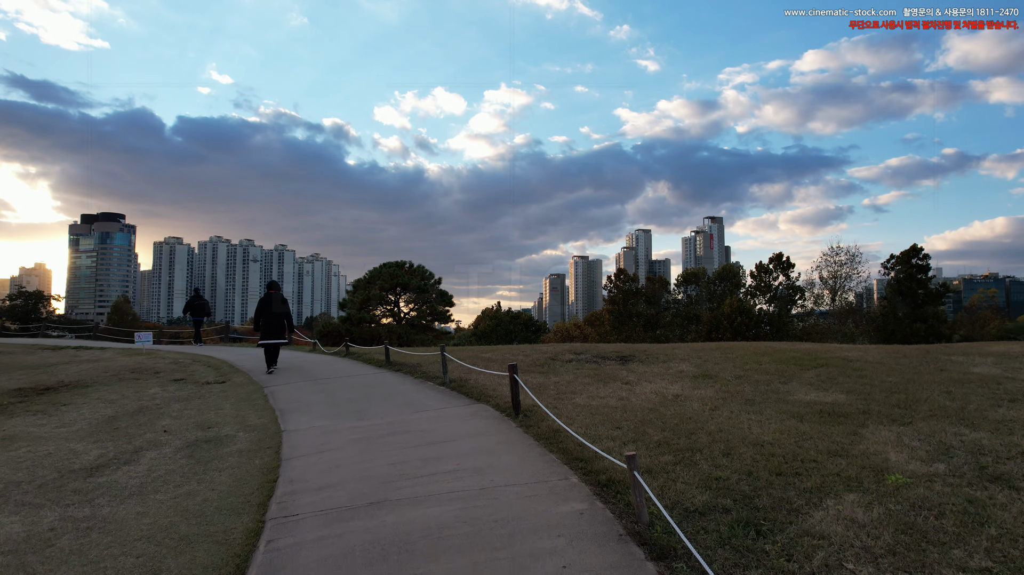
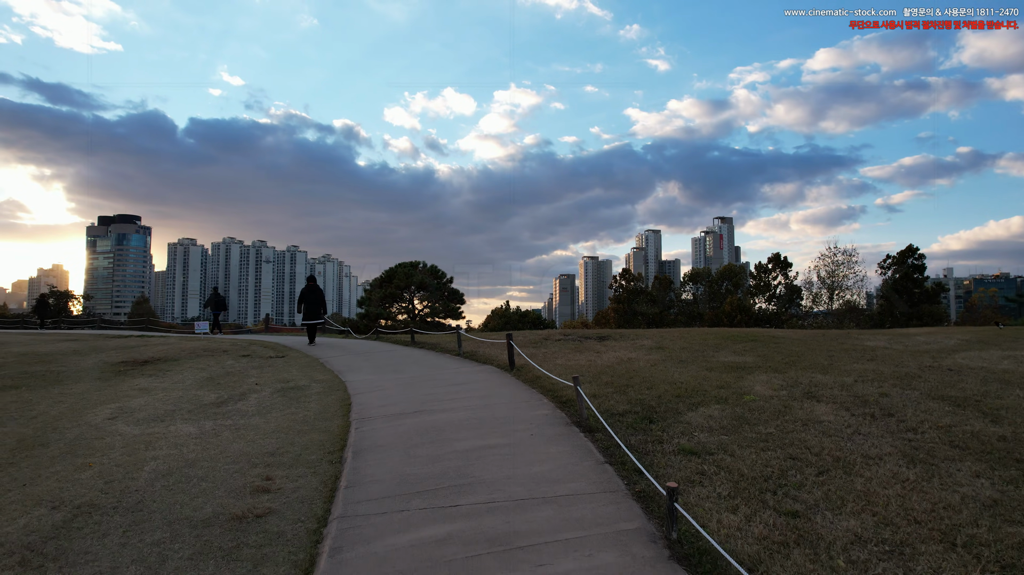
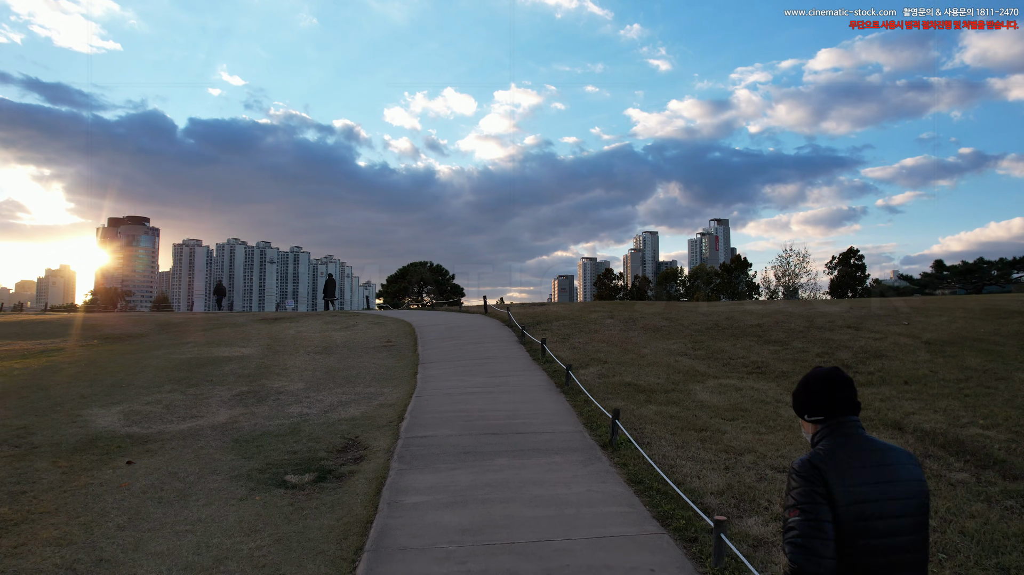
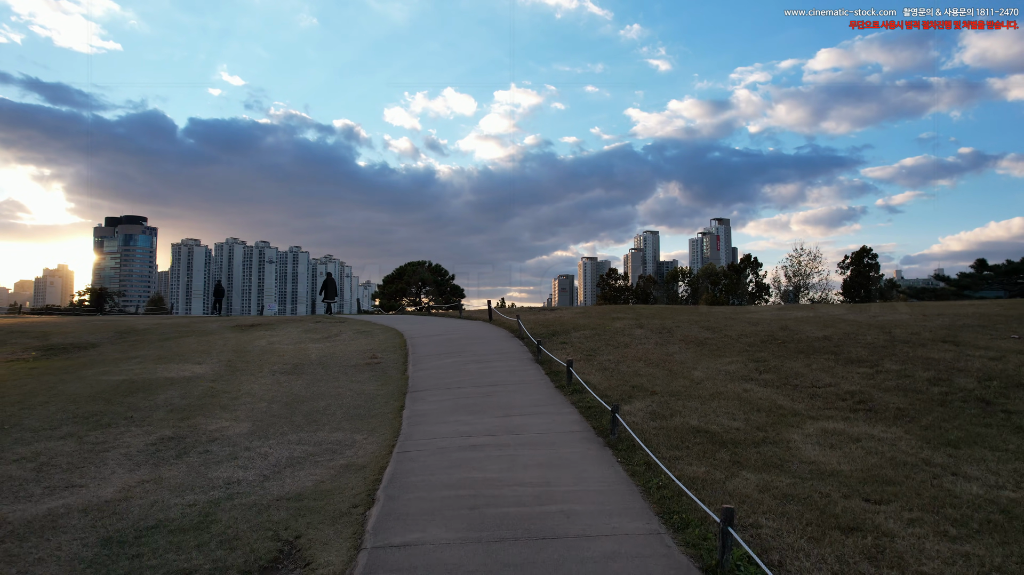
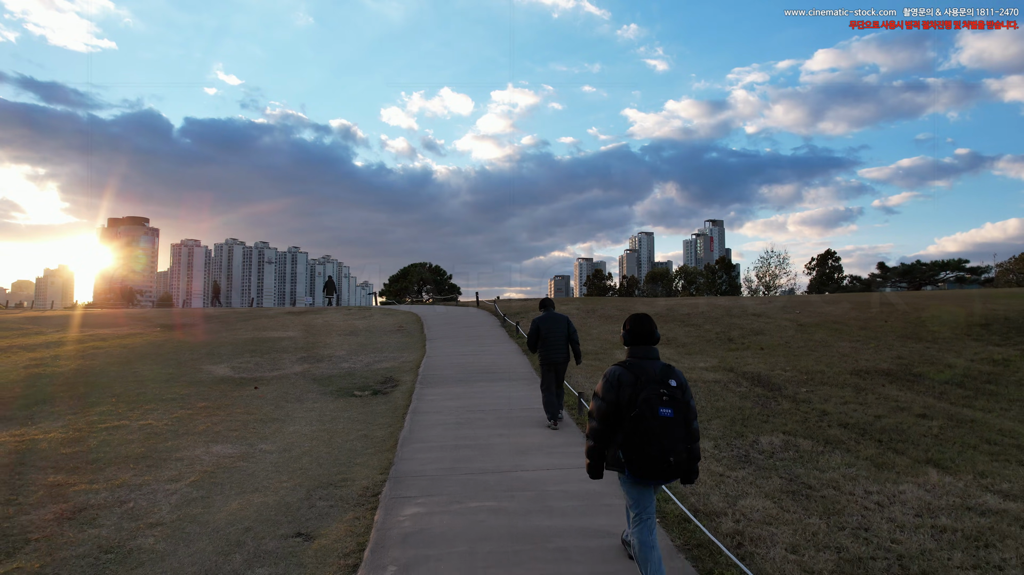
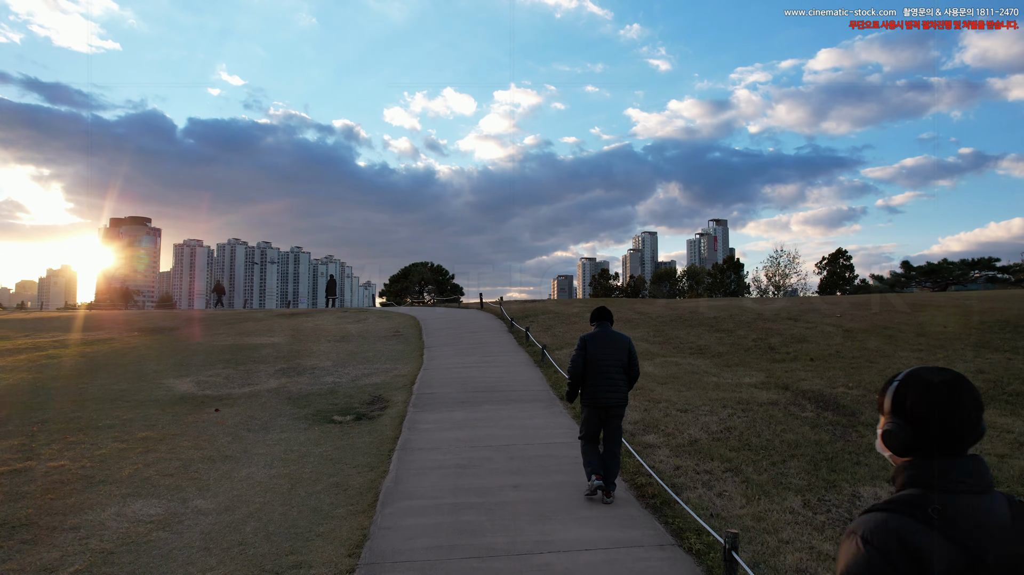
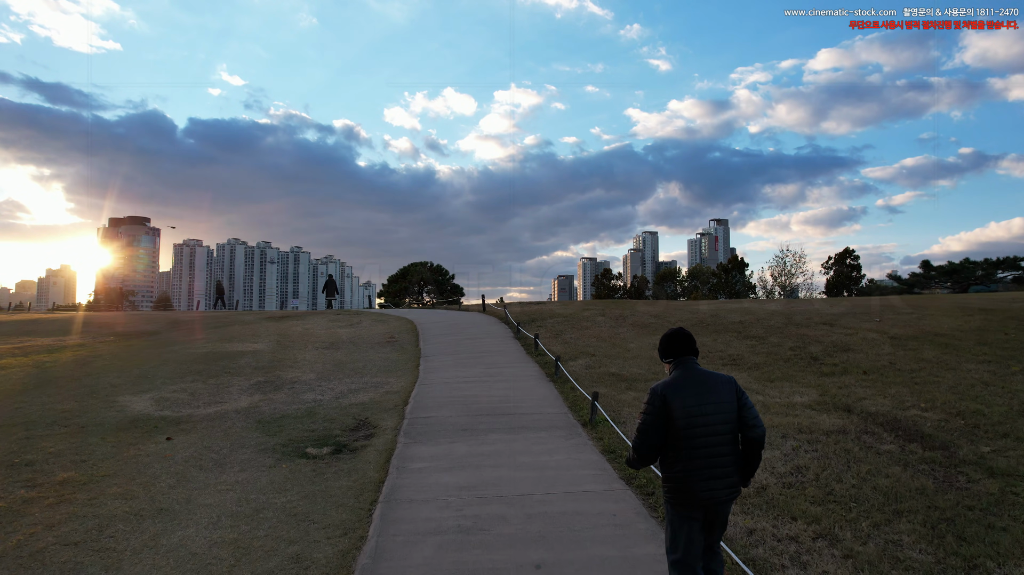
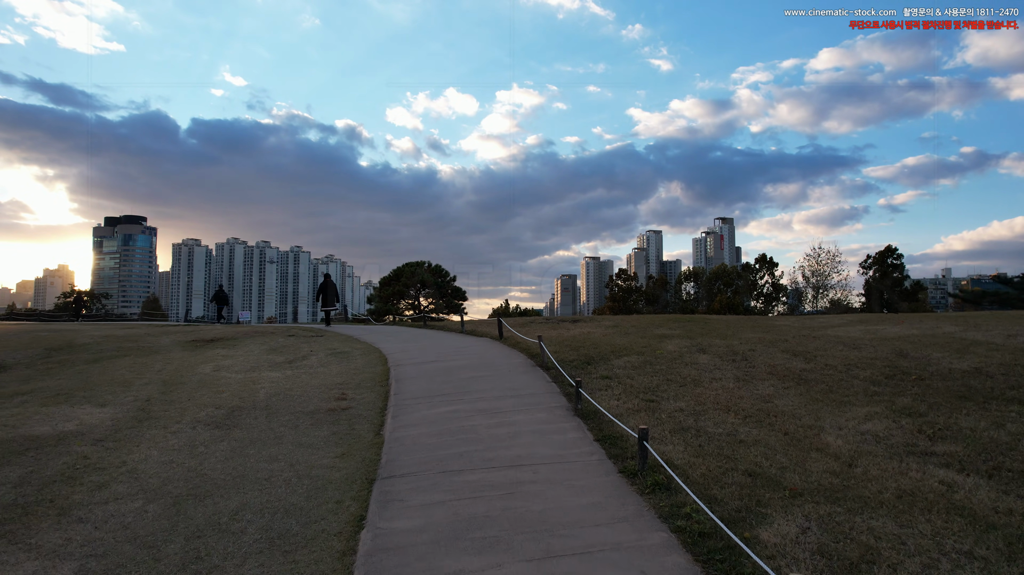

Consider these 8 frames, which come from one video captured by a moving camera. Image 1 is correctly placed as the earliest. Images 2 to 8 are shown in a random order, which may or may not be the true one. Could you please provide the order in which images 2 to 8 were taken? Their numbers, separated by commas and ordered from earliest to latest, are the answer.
2, 8, 4, 3, 7, 6, 5
